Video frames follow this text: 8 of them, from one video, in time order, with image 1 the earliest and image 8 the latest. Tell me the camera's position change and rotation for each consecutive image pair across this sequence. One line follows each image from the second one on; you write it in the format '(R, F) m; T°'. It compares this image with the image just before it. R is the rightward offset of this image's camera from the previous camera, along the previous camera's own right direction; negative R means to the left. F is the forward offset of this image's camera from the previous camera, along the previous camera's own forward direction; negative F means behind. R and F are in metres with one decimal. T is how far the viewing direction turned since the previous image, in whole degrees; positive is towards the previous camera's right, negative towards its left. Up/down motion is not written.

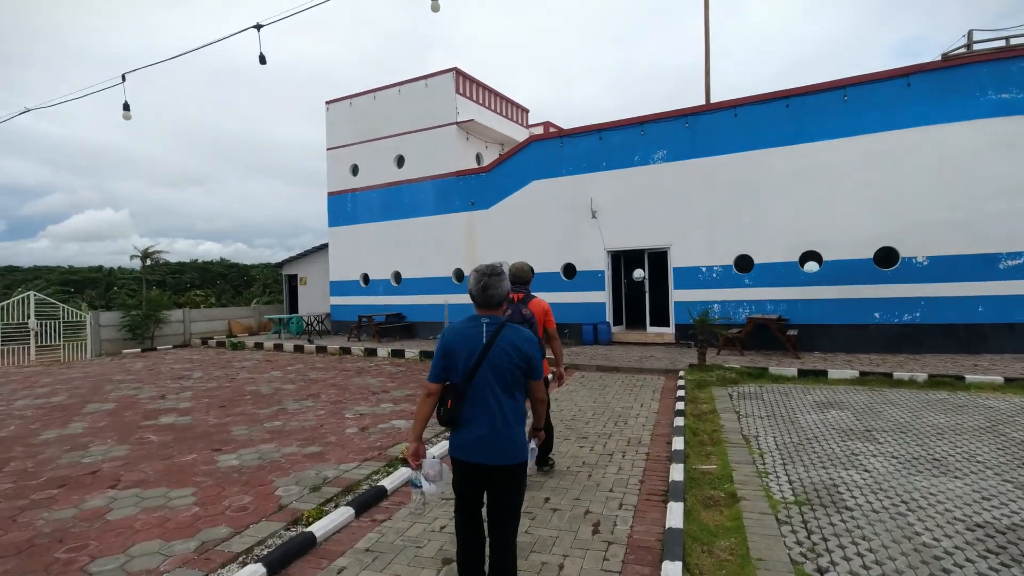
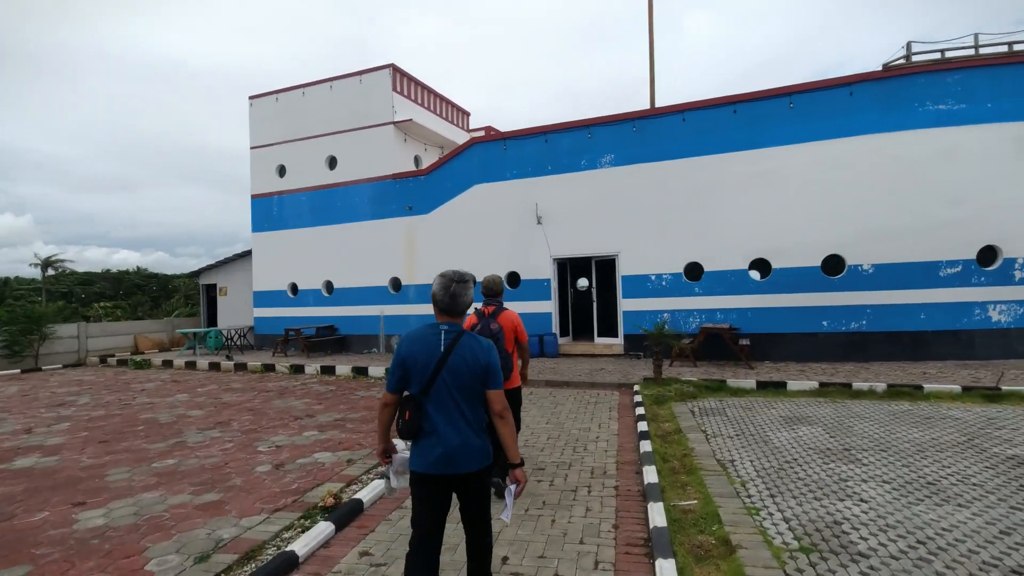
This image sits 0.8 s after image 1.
(-0.1, +0.8) m; +6°
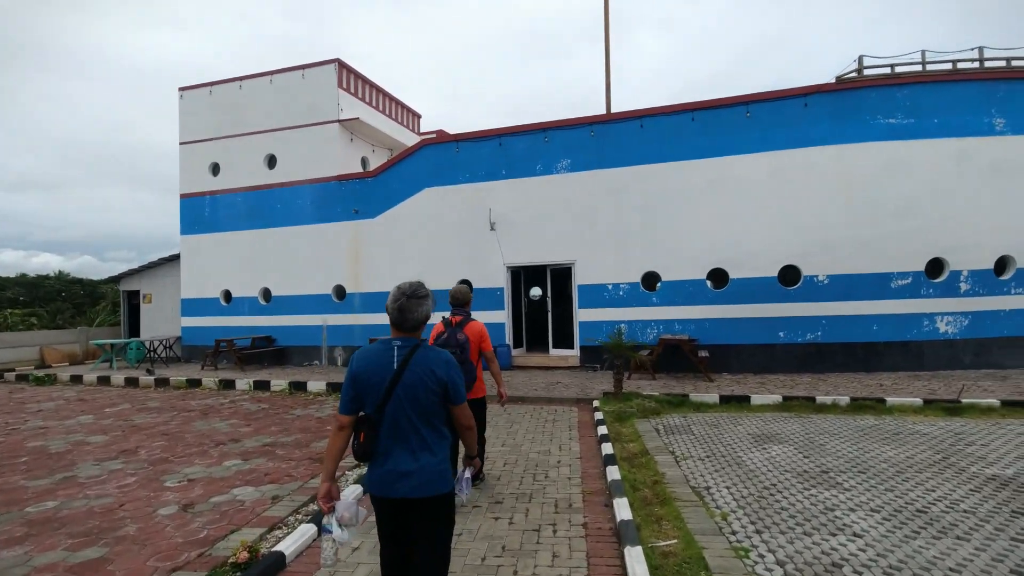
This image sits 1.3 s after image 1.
(0.0, +0.6) m; +5°
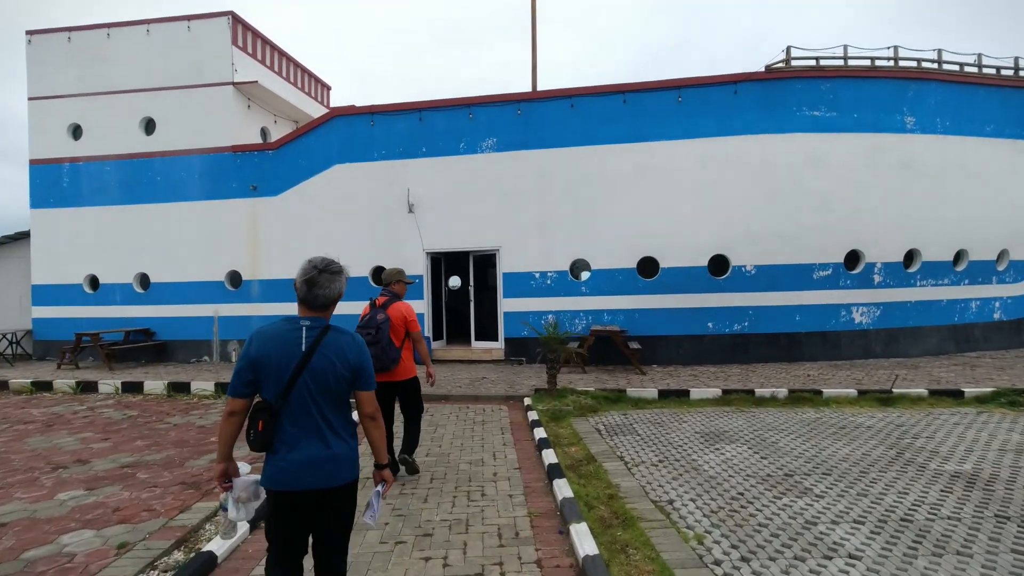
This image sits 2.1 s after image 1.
(-0.1, +0.9) m; +9°
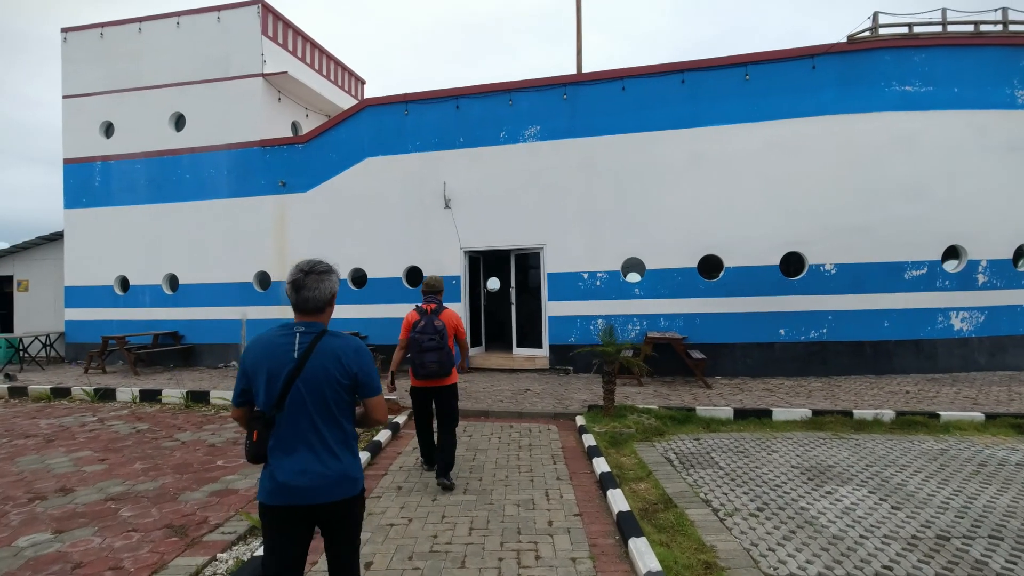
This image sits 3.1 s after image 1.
(-0.1, +0.9) m; -4°
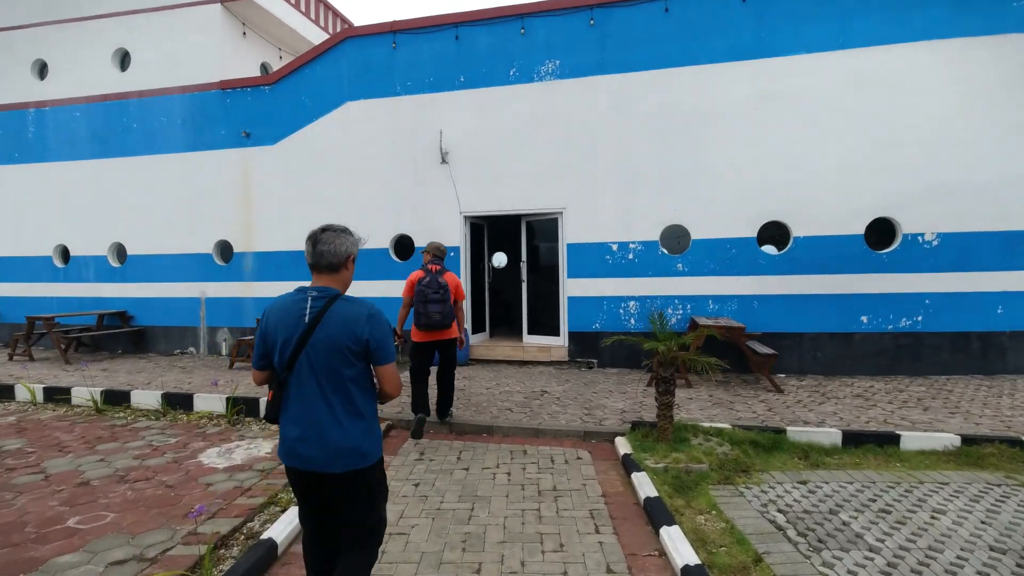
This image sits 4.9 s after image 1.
(-0.1, +1.9) m; -1°
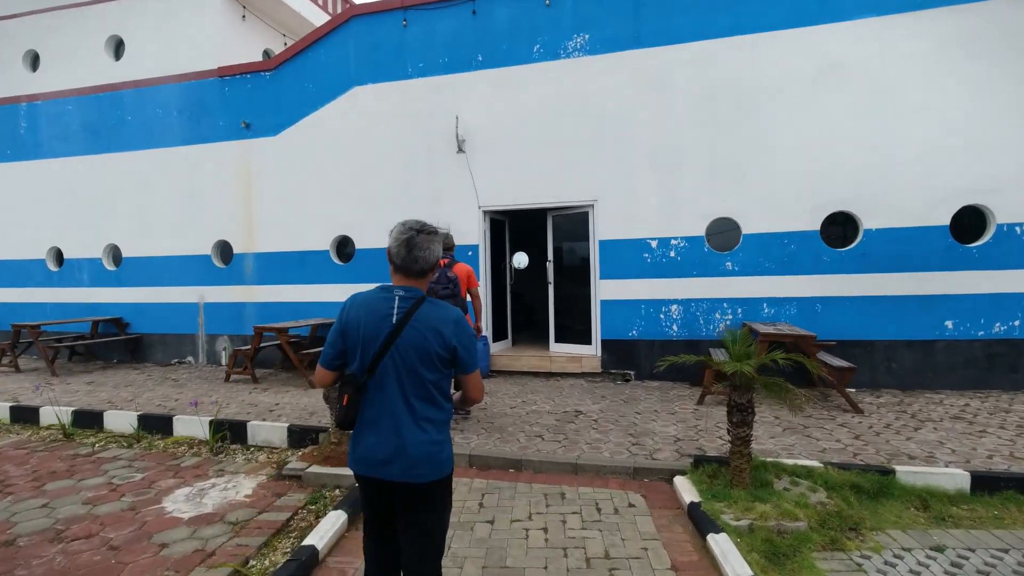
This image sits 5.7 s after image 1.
(-0.1, +0.9) m; -2°
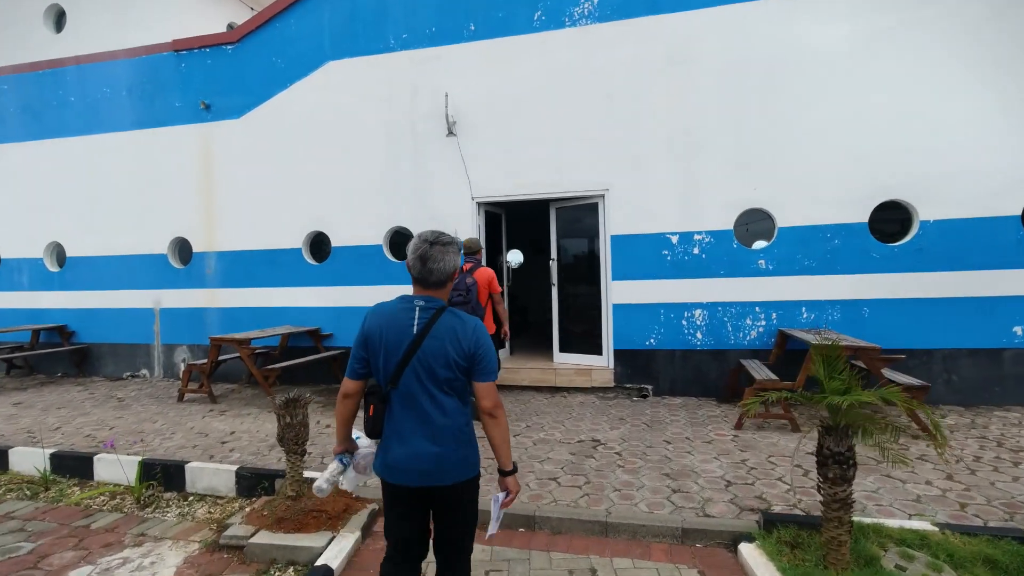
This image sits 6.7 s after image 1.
(-0.1, +0.9) m; +1°
